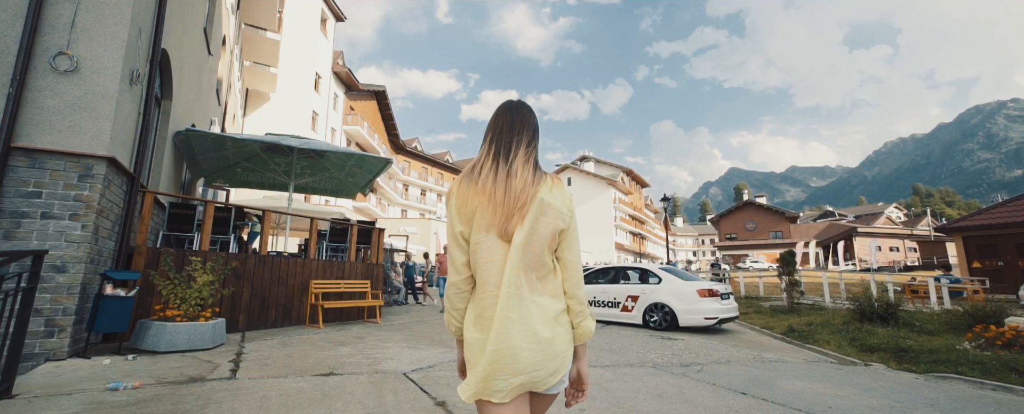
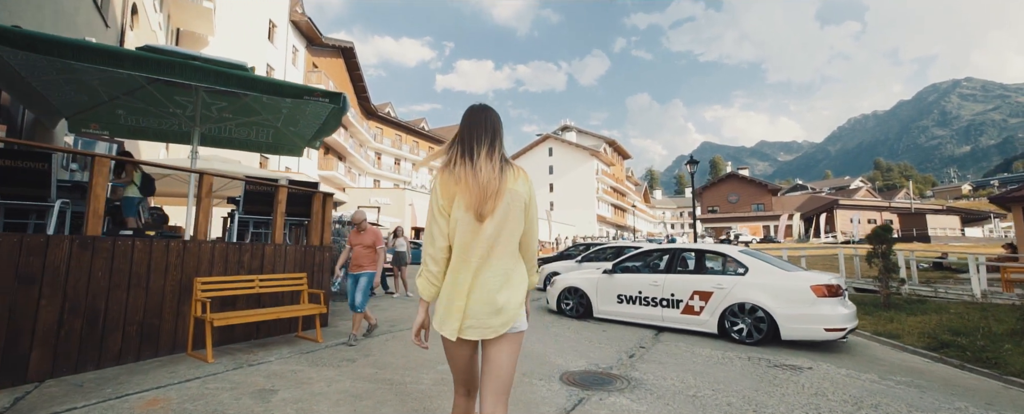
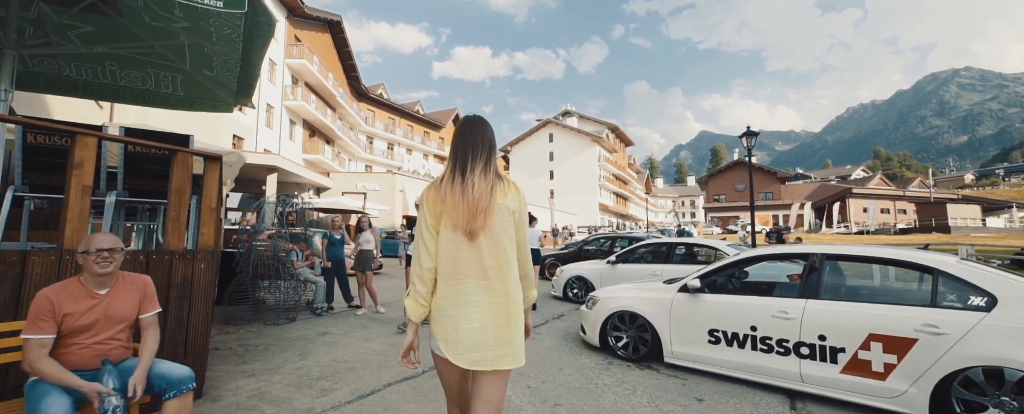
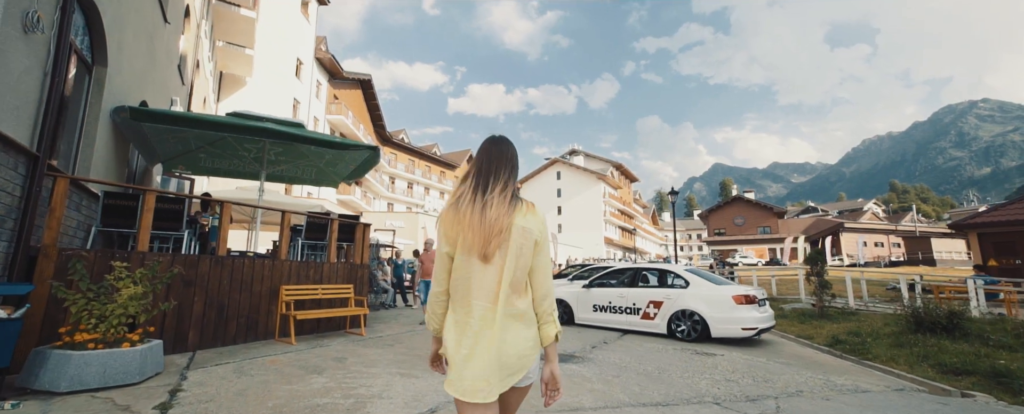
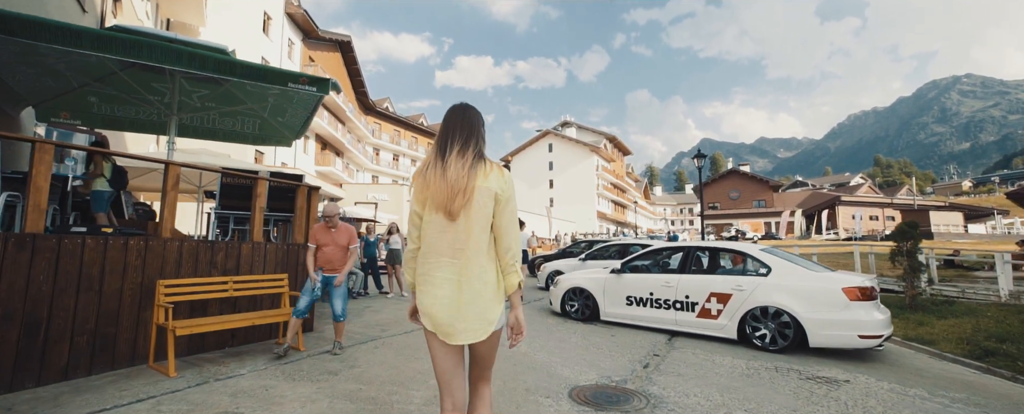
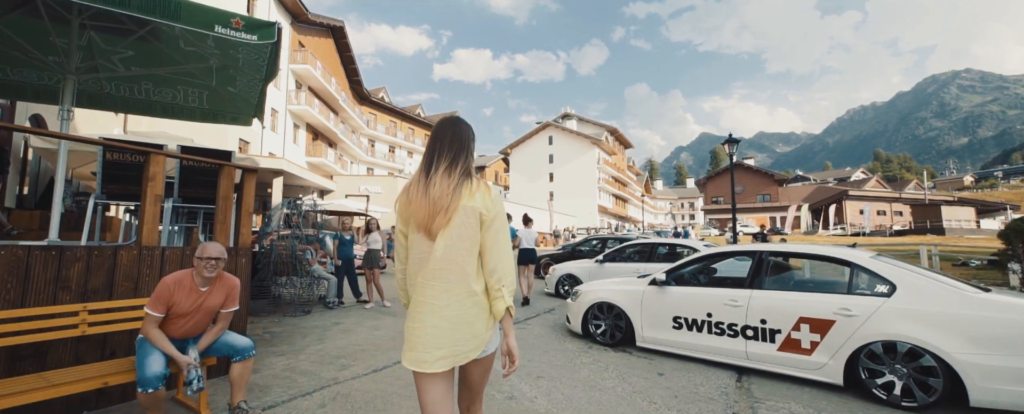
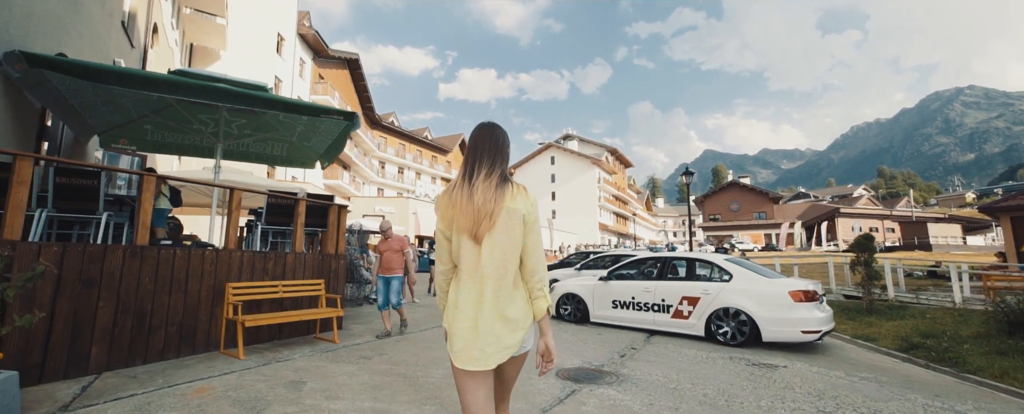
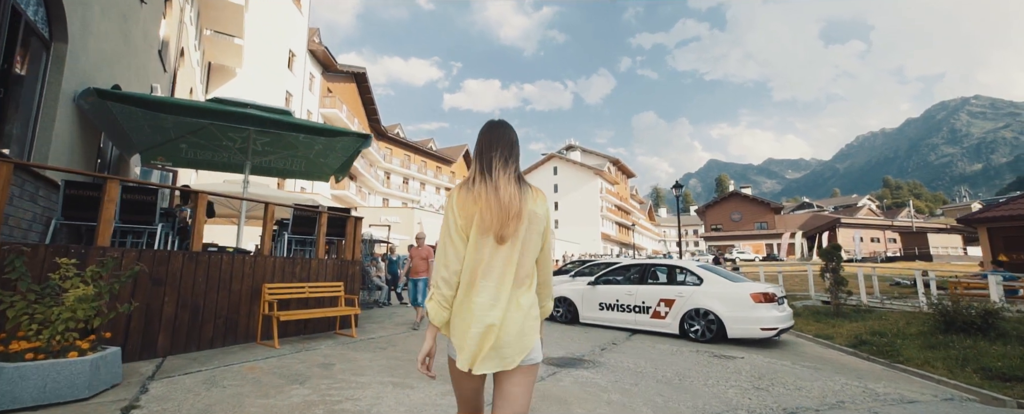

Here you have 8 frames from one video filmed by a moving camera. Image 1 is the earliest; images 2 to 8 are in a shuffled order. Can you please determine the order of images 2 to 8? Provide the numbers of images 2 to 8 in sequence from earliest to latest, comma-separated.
4, 8, 7, 2, 5, 6, 3
